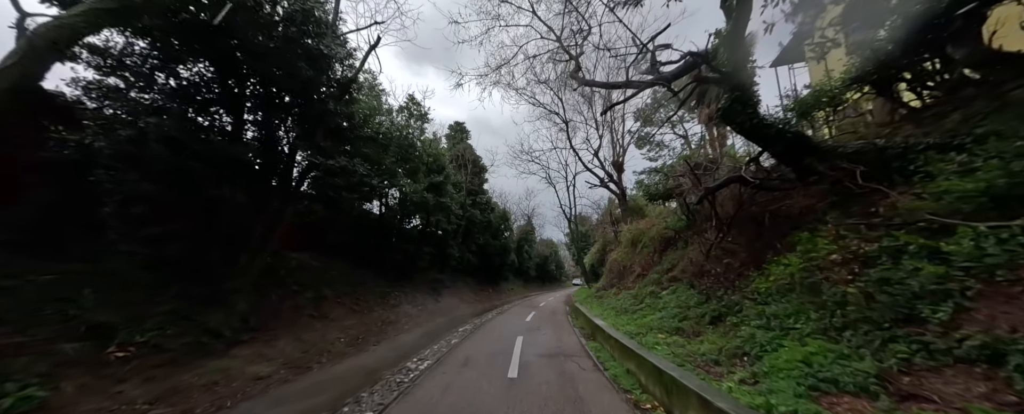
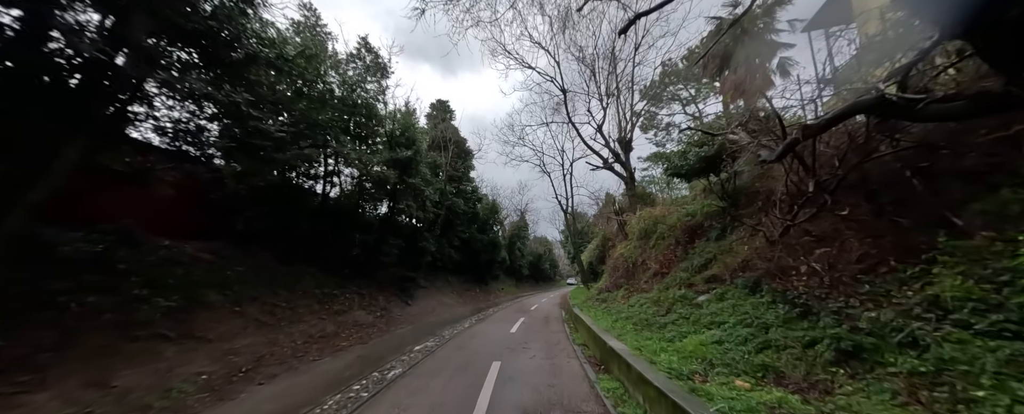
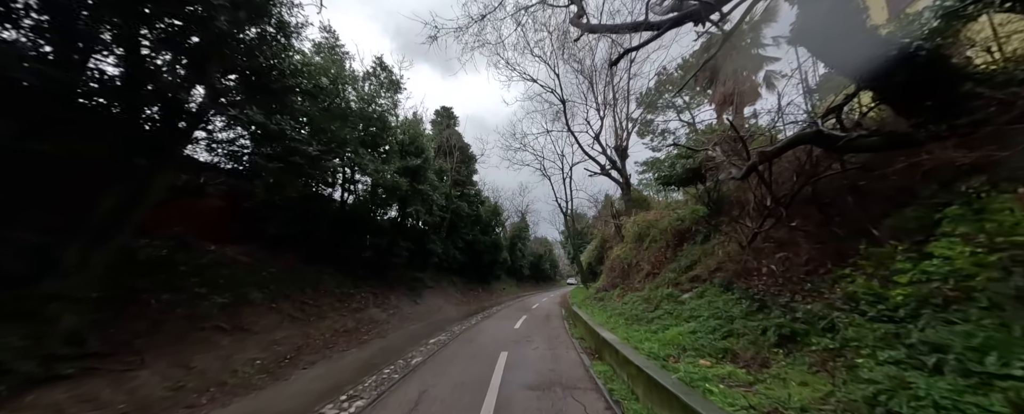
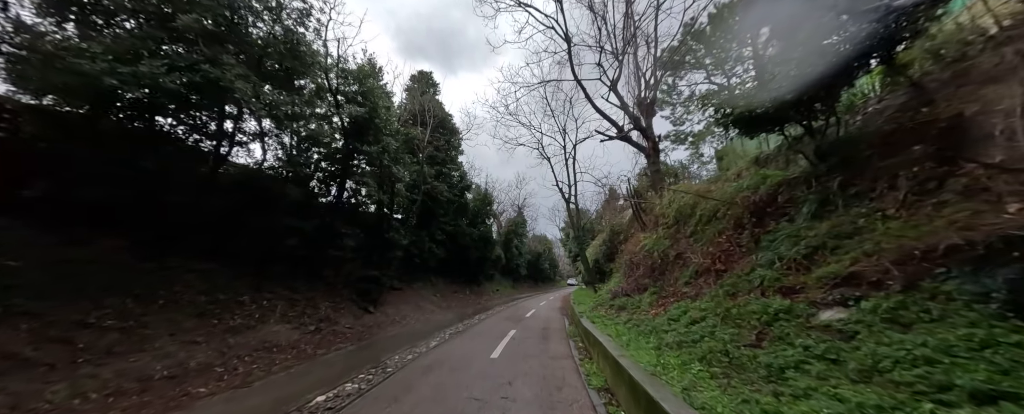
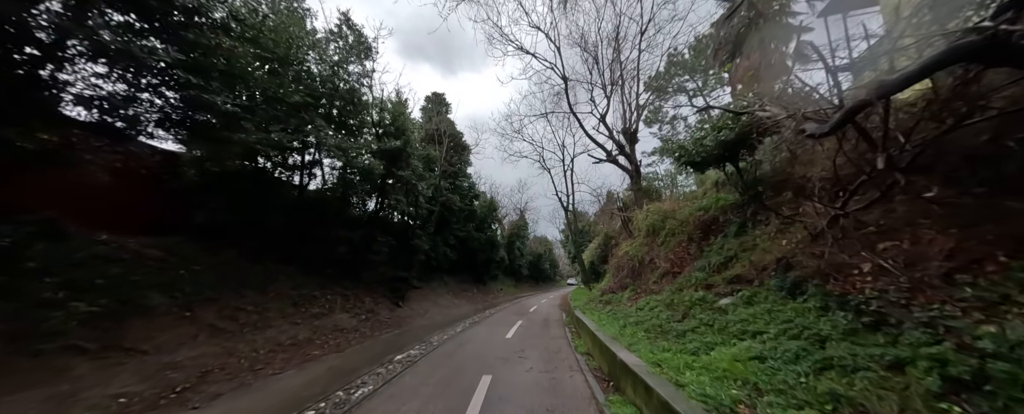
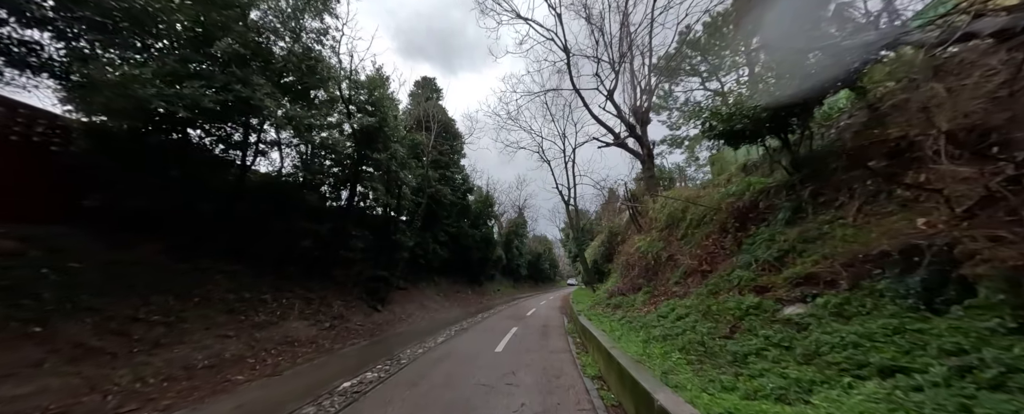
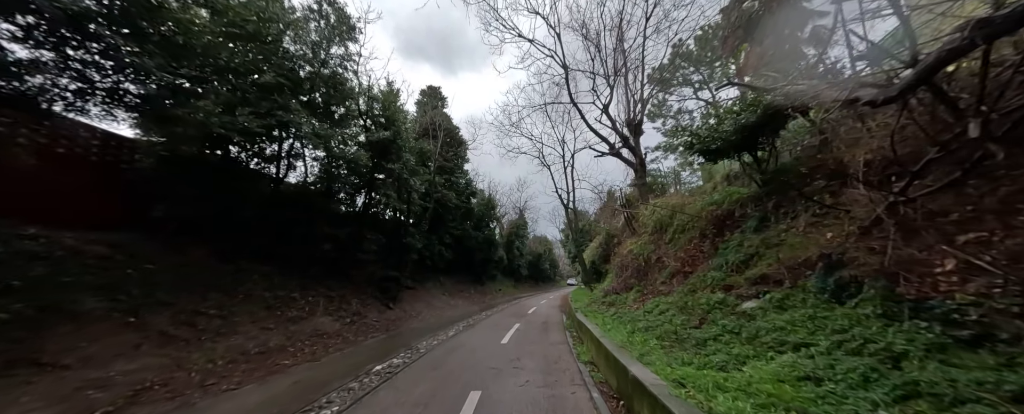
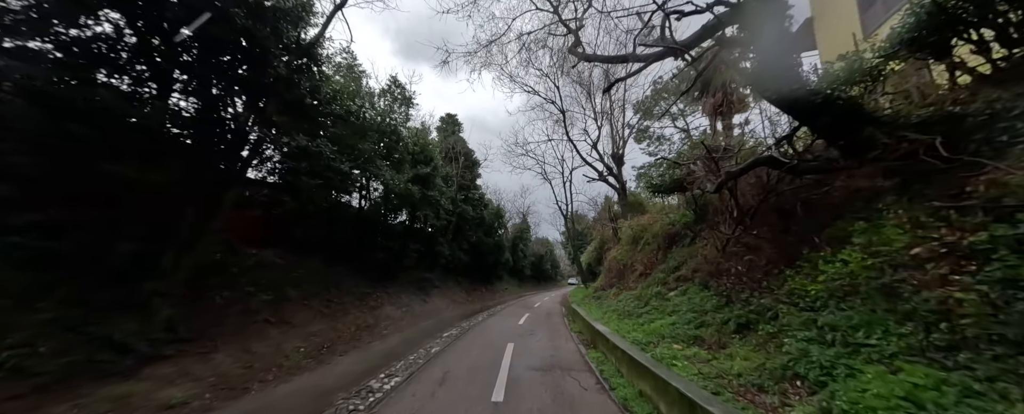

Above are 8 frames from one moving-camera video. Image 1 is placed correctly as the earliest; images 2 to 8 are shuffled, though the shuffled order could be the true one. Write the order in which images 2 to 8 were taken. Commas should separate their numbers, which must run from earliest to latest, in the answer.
8, 3, 2, 5, 7, 6, 4
